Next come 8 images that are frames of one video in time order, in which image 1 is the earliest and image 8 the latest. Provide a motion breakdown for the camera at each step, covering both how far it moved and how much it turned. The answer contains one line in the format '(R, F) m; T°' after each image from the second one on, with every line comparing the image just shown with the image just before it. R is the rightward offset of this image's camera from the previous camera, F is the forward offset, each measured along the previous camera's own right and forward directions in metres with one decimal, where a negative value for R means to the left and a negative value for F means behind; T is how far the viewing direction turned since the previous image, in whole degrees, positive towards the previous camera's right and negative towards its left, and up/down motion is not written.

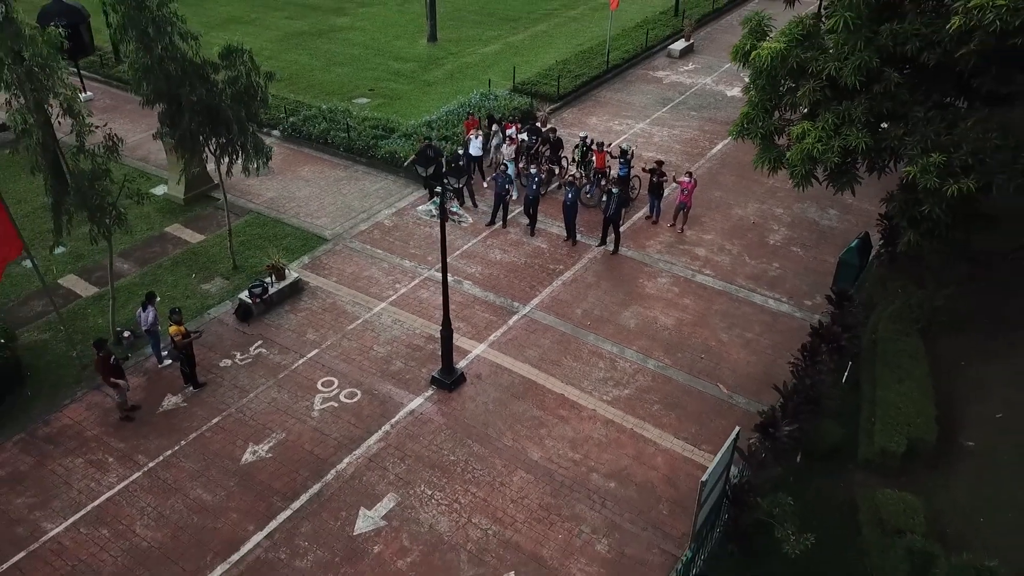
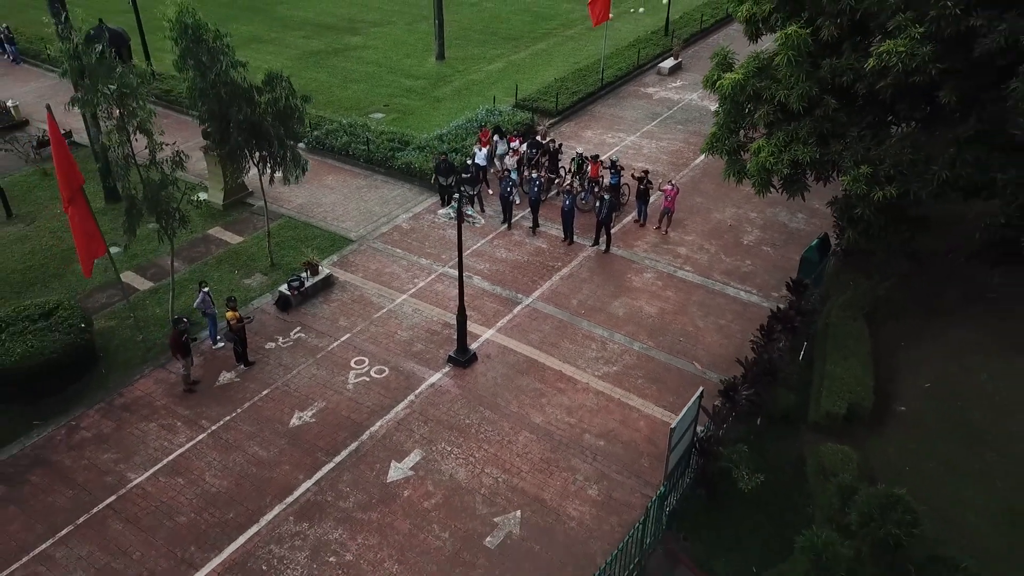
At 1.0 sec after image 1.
(-0.1, -1.7) m; 0°
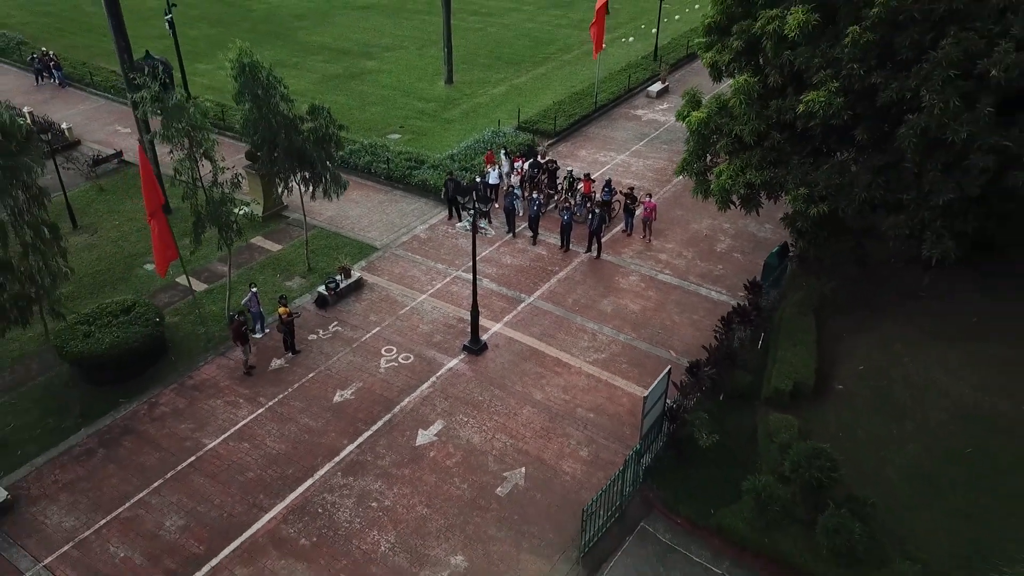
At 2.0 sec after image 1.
(-0.1, -2.2) m; 0°
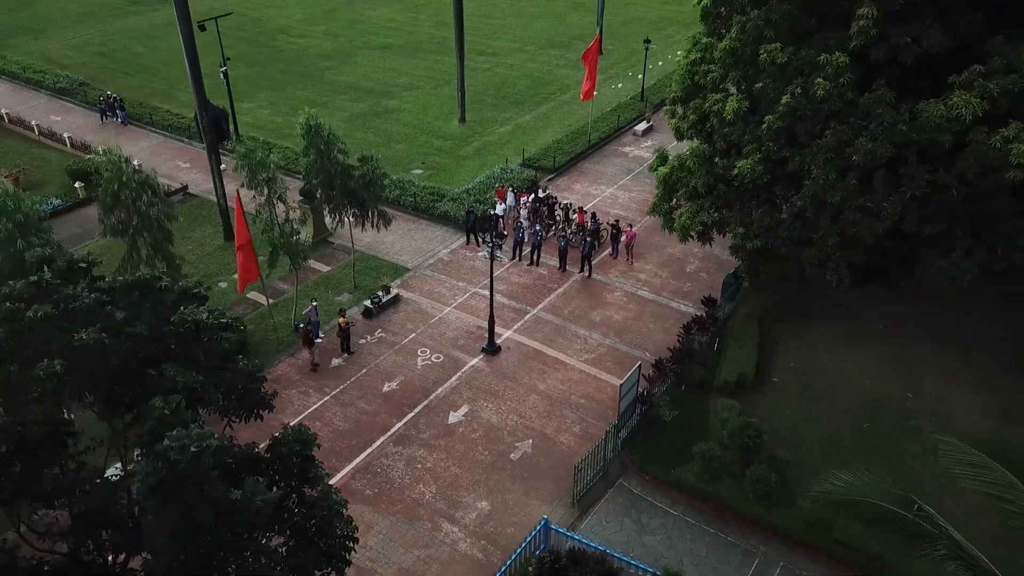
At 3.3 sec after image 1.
(-0.2, -3.7) m; 0°
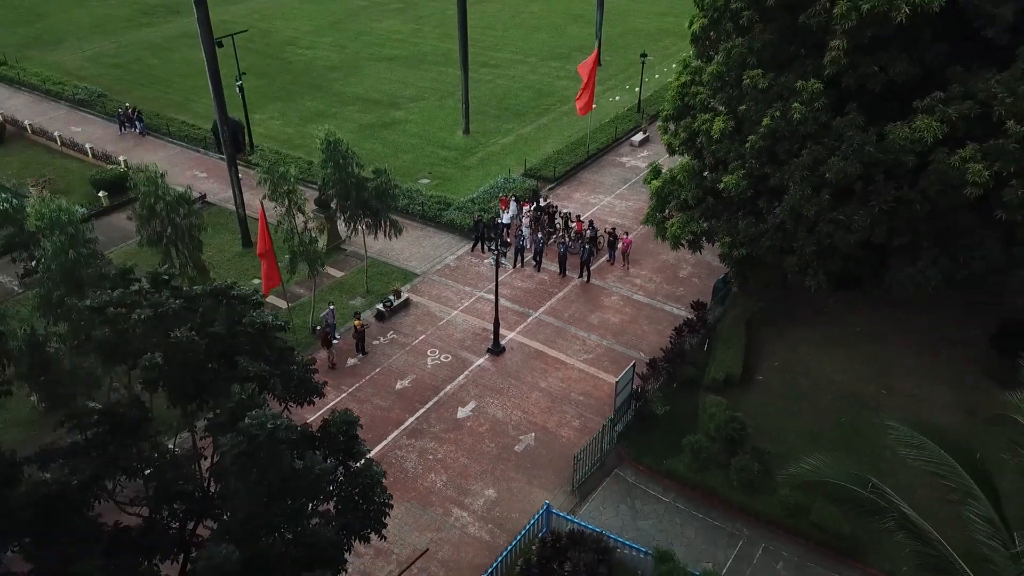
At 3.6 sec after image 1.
(-0.1, -1.2) m; 0°
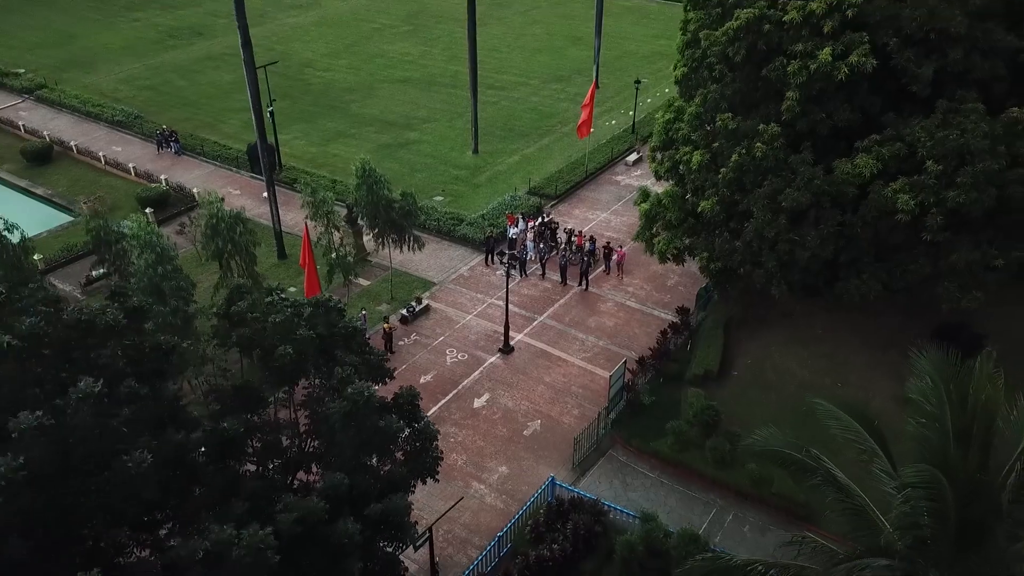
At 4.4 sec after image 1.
(-0.2, -2.8) m; 0°
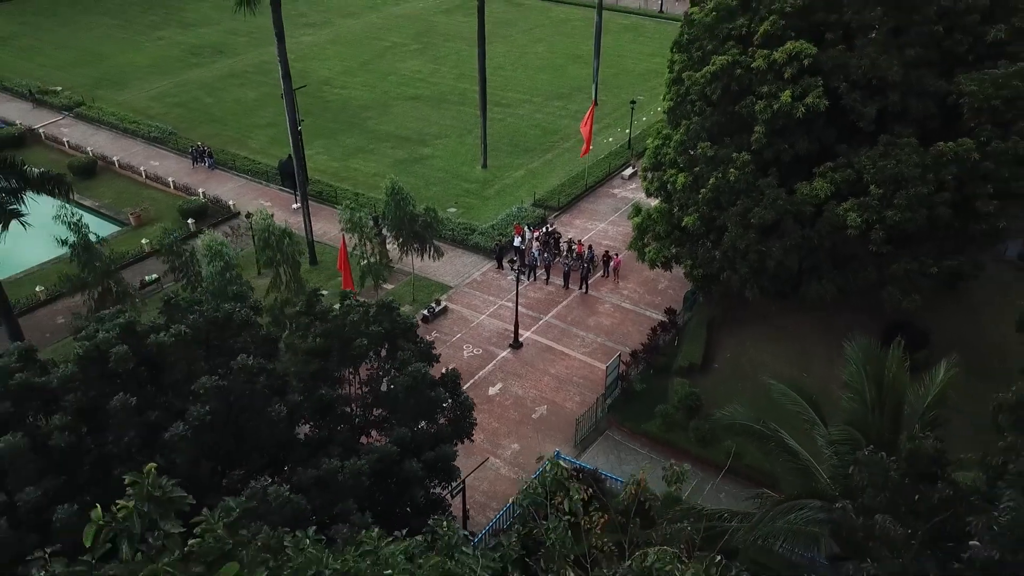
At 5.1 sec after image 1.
(-0.3, -3.0) m; 0°
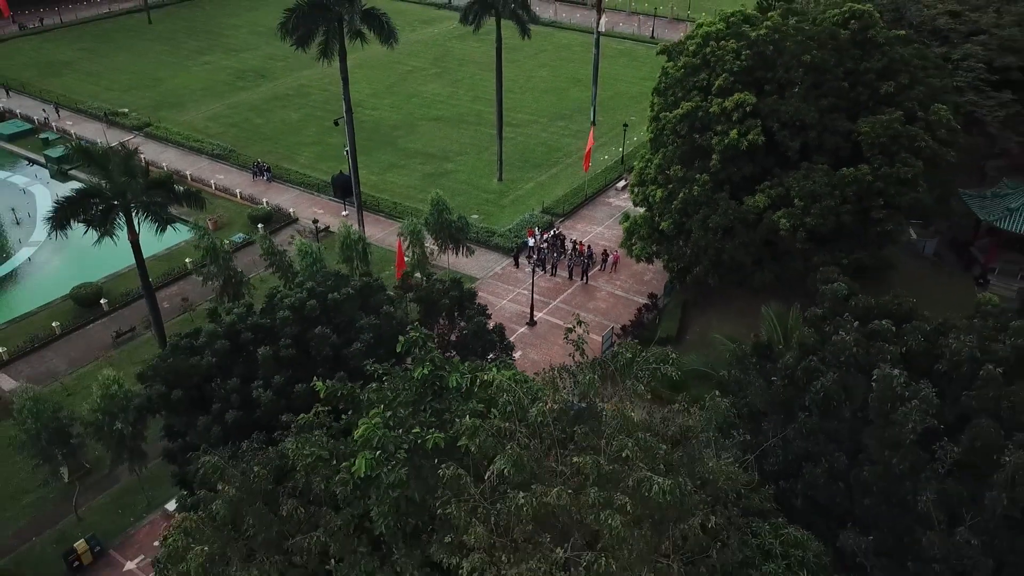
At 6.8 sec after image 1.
(-0.7, -6.6) m; 0°
